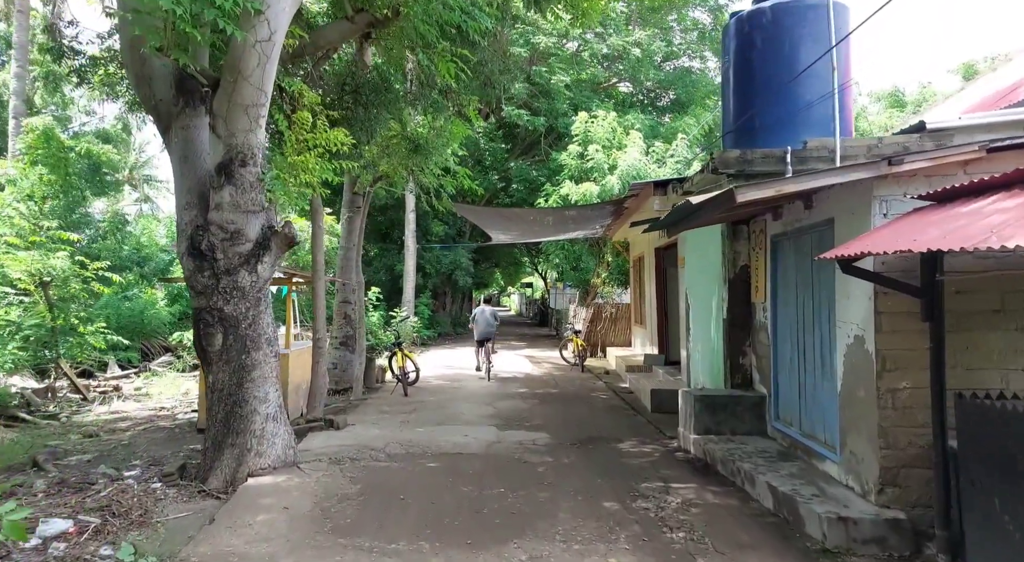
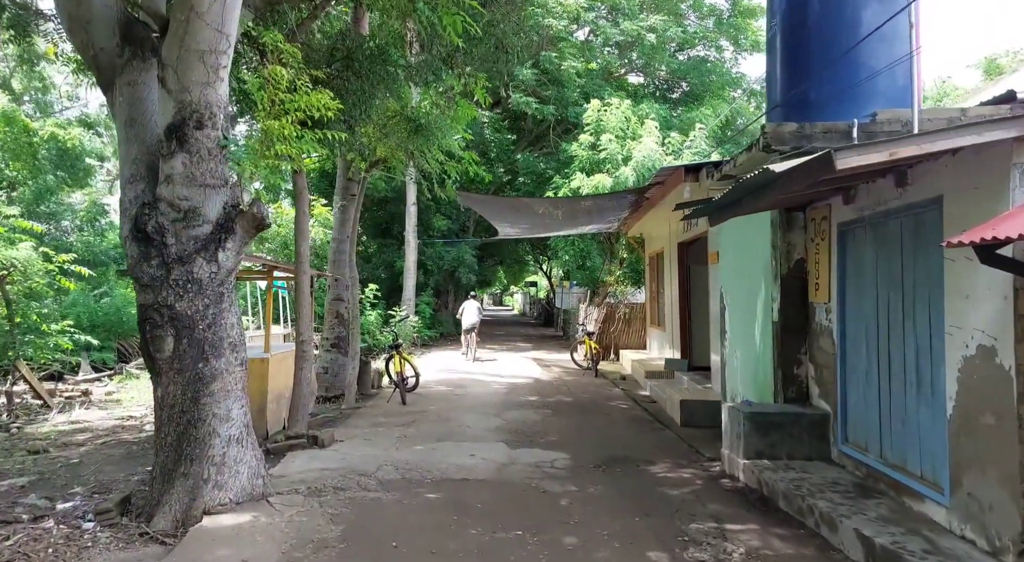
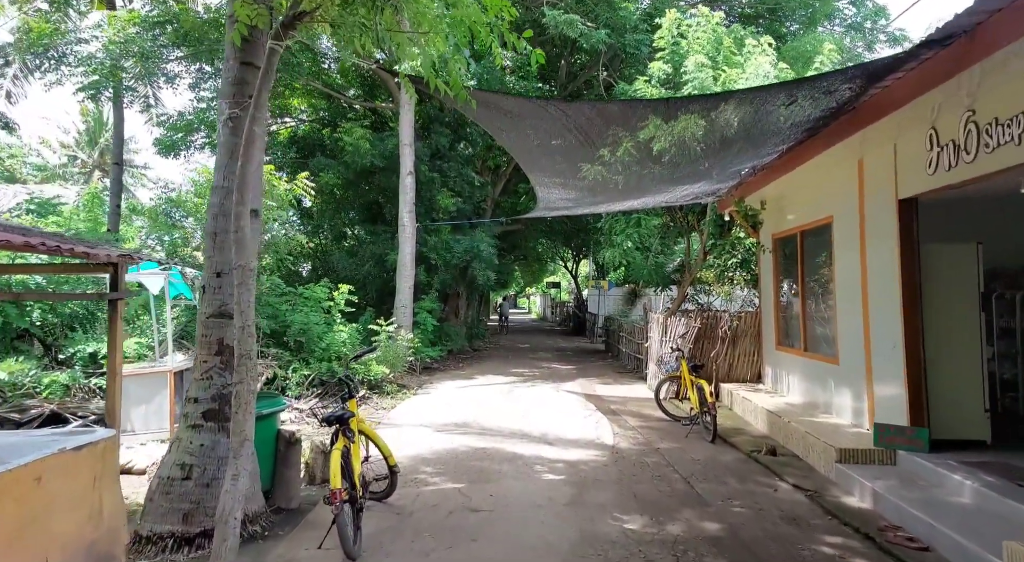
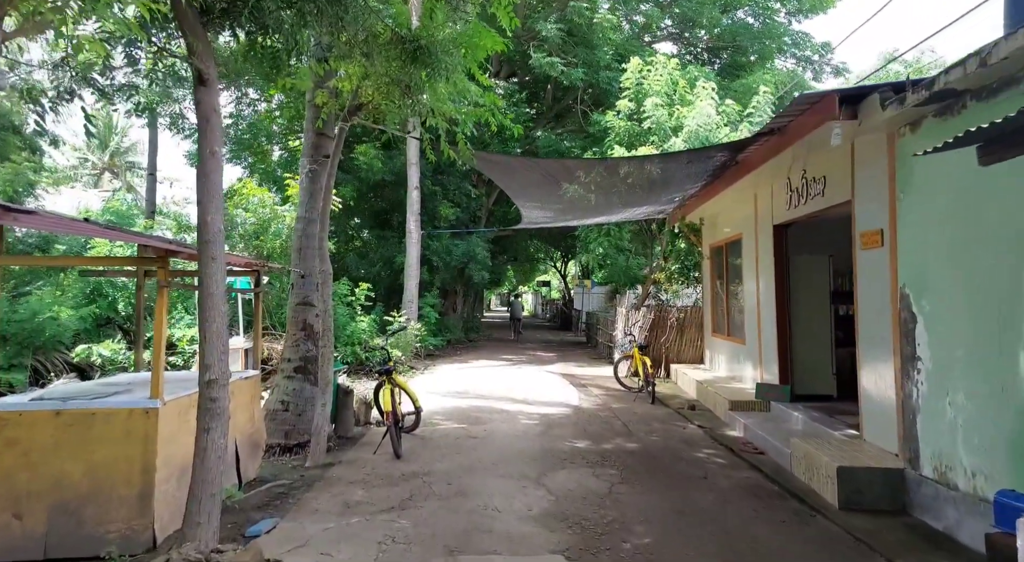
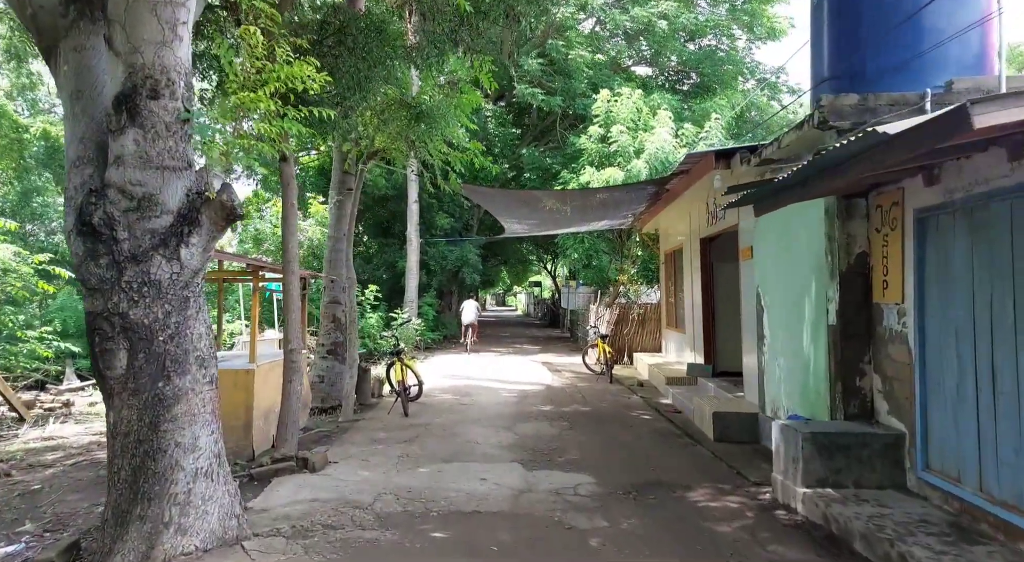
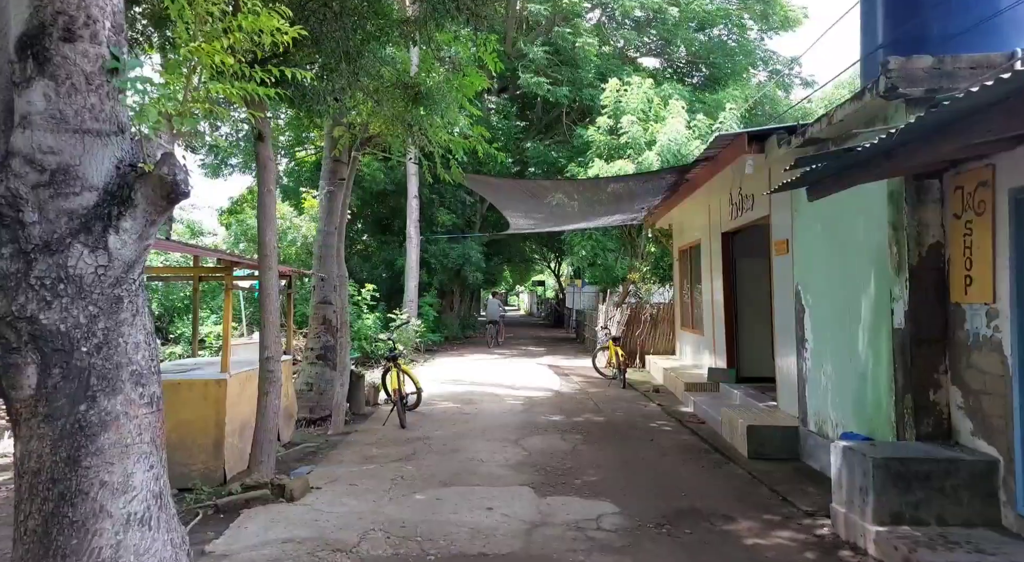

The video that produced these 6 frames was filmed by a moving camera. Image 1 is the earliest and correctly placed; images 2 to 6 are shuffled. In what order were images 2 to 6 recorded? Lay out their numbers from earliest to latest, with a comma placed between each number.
2, 5, 6, 4, 3
